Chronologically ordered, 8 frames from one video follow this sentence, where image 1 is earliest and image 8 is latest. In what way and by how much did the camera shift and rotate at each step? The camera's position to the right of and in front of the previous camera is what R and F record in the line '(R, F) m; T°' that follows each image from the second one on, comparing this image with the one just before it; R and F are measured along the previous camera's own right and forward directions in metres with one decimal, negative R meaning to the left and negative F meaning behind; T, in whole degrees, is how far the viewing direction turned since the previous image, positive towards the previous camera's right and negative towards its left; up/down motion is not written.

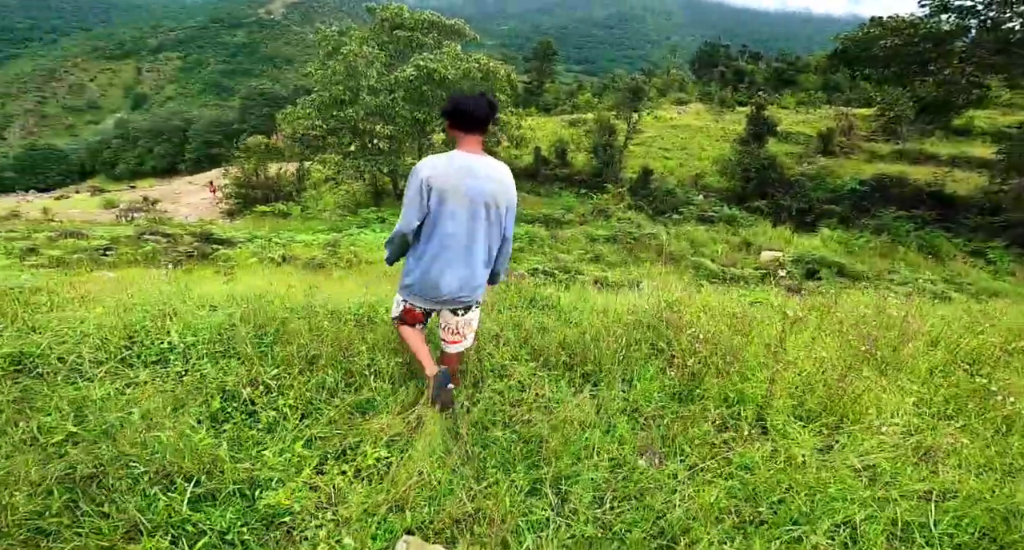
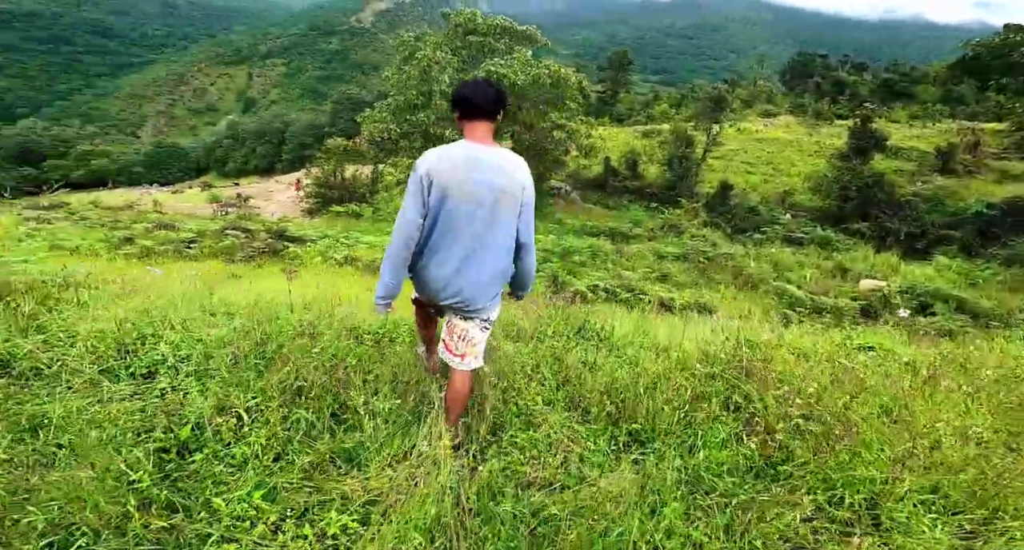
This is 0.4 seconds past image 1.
(+0.1, +0.5) m; -7°
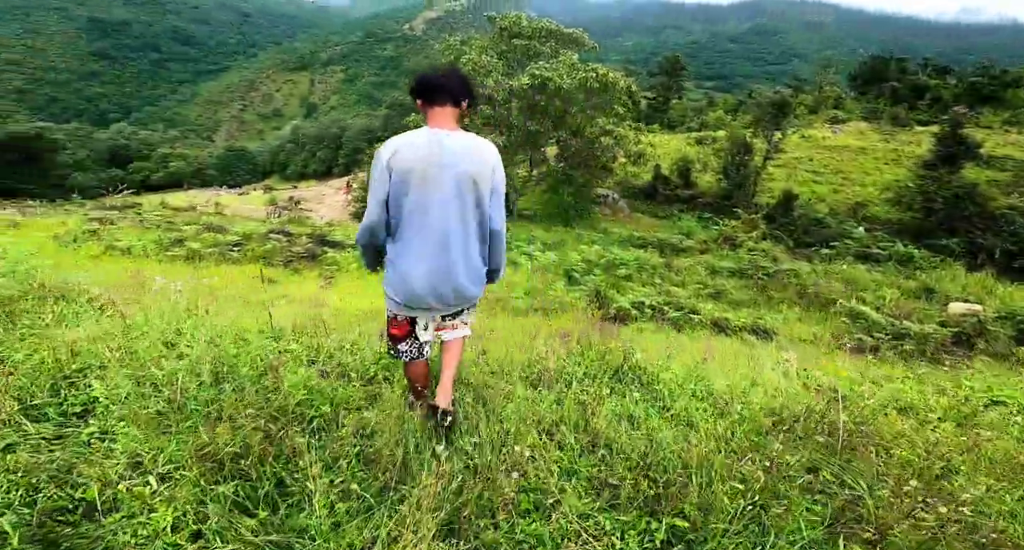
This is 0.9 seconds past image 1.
(+0.1, +0.6) m; -5°
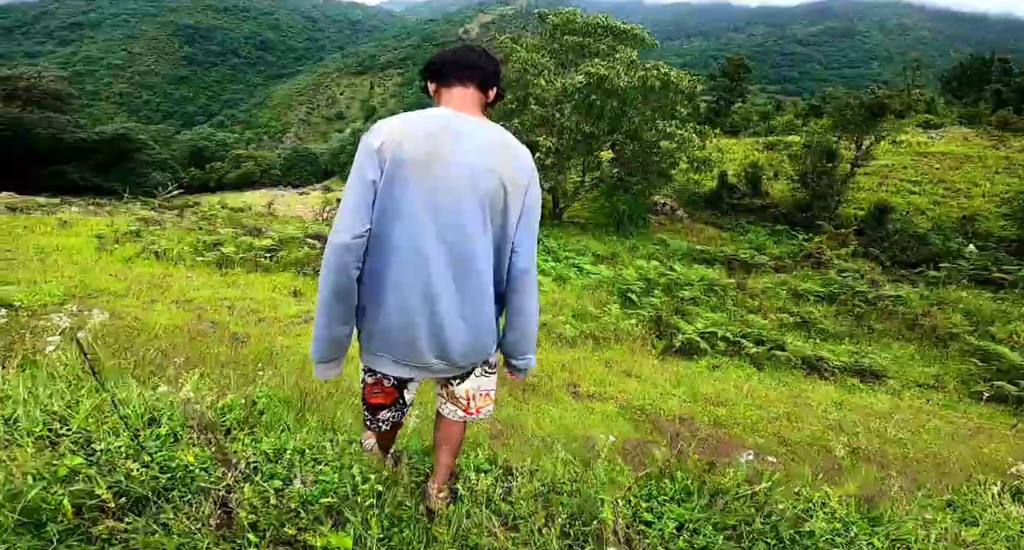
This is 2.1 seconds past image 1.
(0.0, +1.1) m; -5°
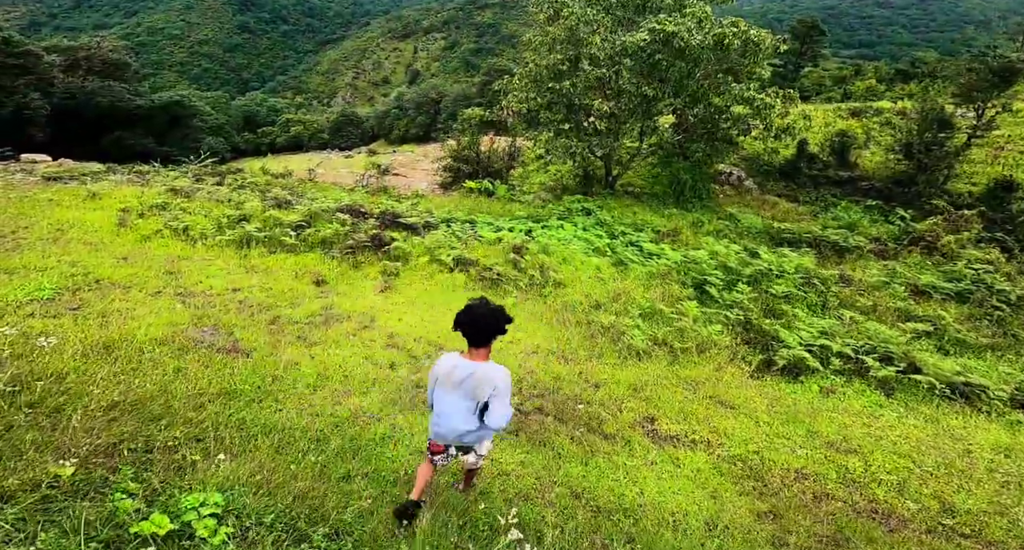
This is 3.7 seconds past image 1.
(-0.2, +1.3) m; -4°
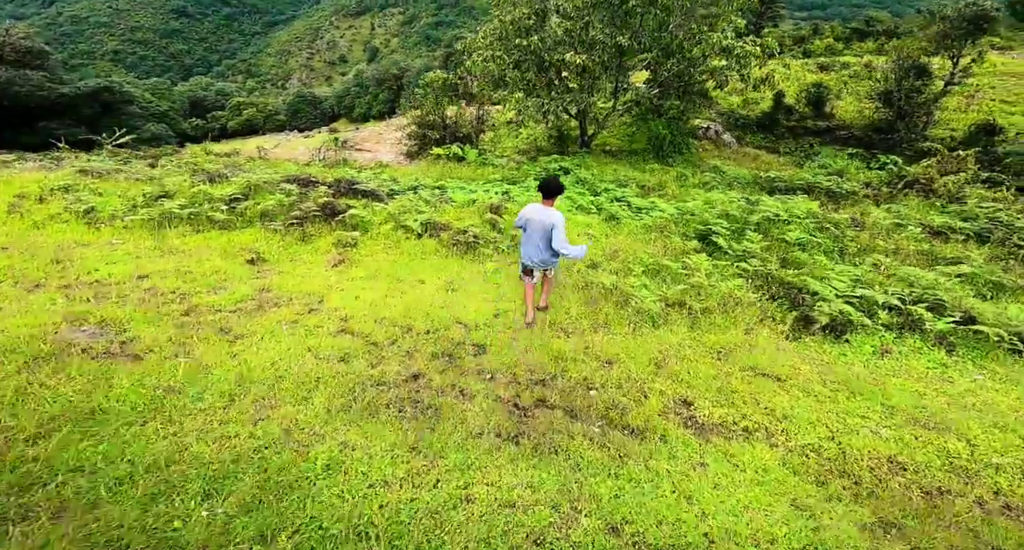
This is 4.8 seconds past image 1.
(-0.1, +1.1) m; +3°
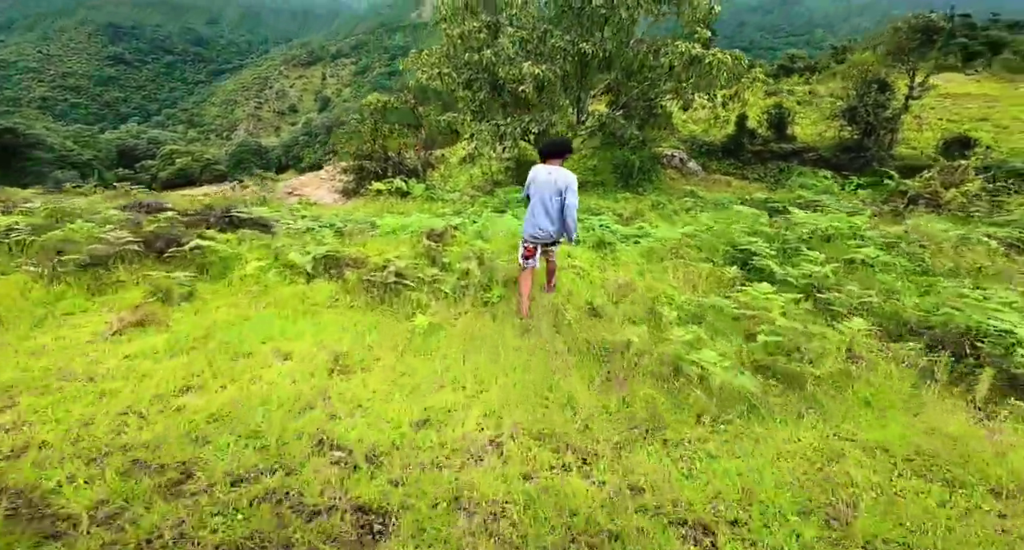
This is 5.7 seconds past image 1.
(+0.1, +2.5) m; +4°
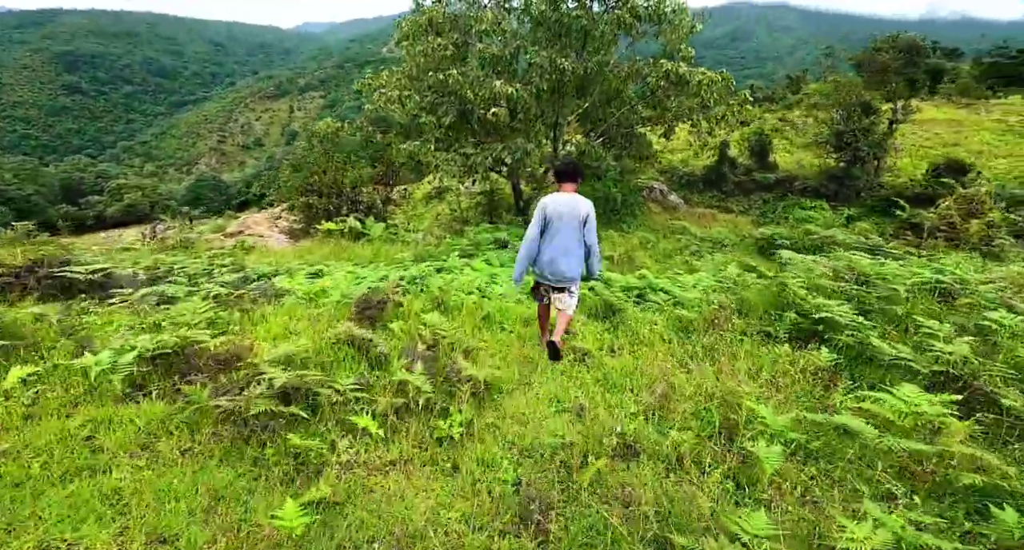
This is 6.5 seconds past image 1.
(0.0, +1.7) m; +3°
